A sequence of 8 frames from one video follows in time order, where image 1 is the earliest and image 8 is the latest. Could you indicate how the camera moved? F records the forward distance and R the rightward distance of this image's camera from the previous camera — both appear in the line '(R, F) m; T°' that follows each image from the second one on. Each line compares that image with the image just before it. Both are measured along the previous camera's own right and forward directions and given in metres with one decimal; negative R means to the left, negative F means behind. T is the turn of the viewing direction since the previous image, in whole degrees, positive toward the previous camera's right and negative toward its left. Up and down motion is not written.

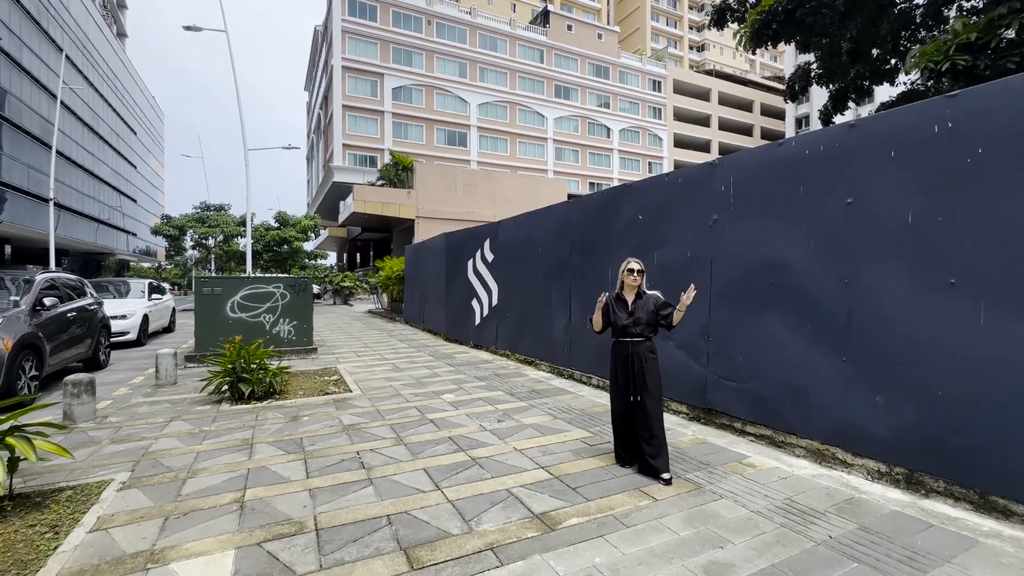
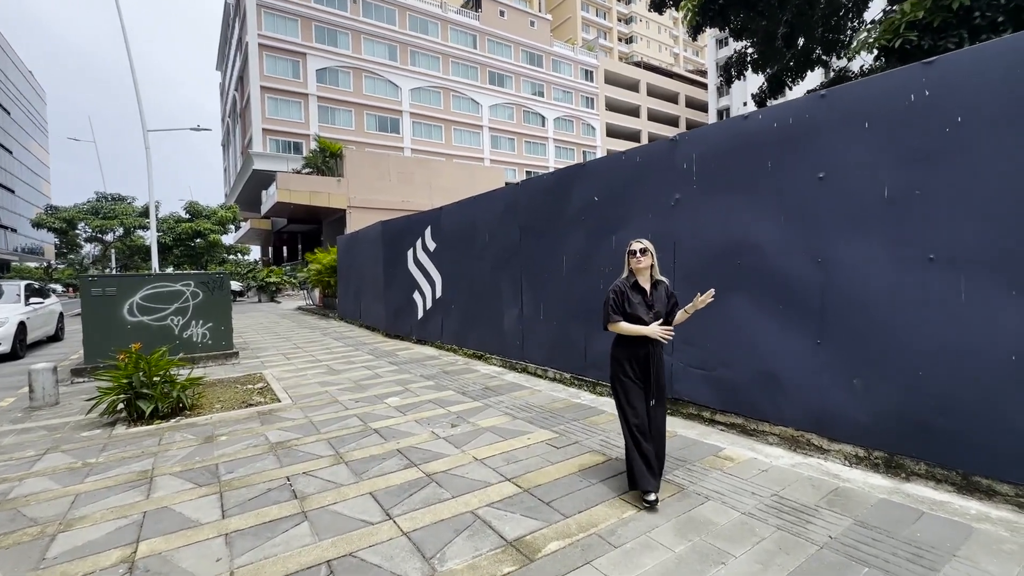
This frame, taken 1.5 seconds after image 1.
(-0.1, +0.5) m; +7°
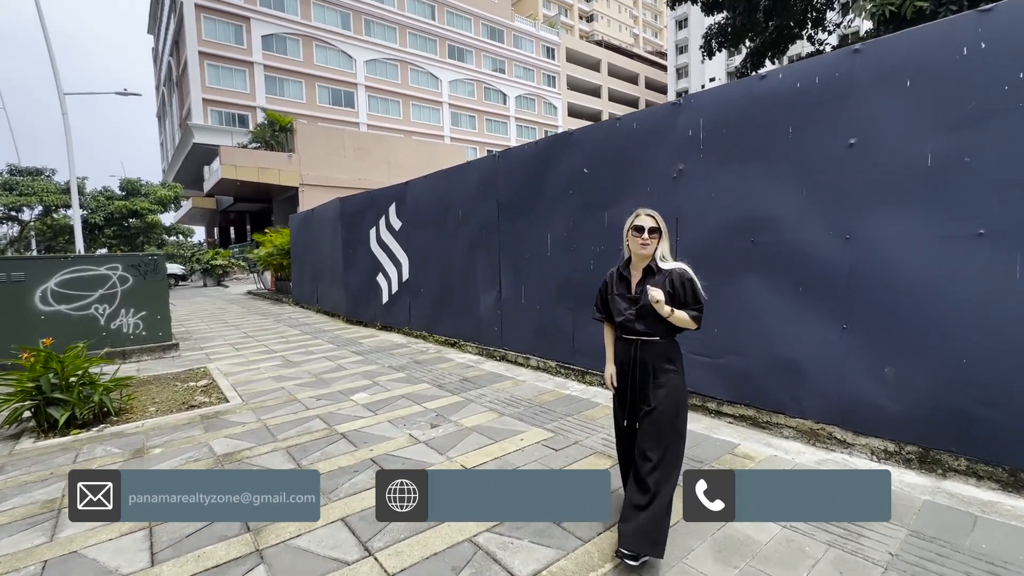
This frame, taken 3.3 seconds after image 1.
(-0.2, +0.6) m; +5°
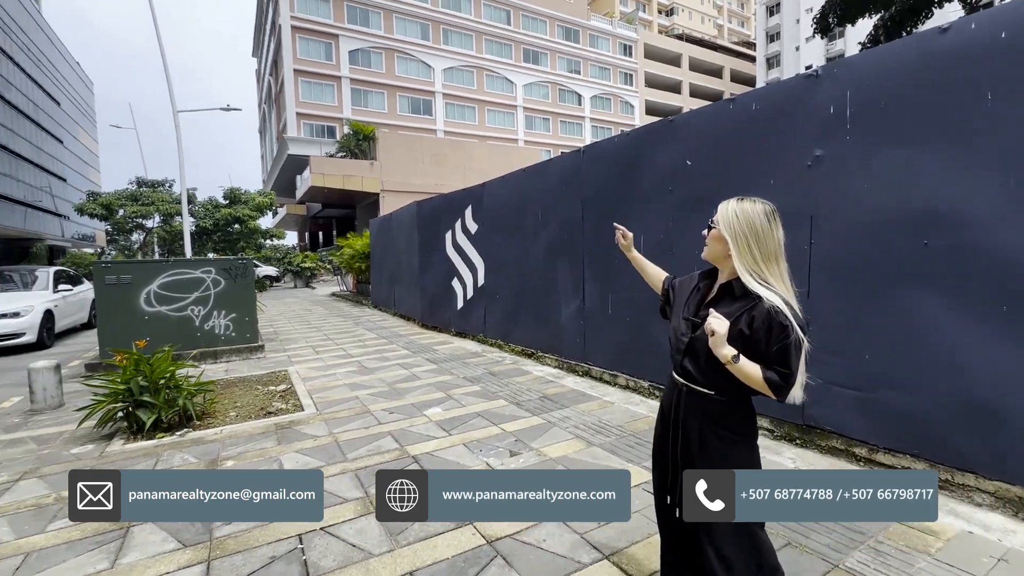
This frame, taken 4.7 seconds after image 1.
(-0.2, +0.5) m; -9°
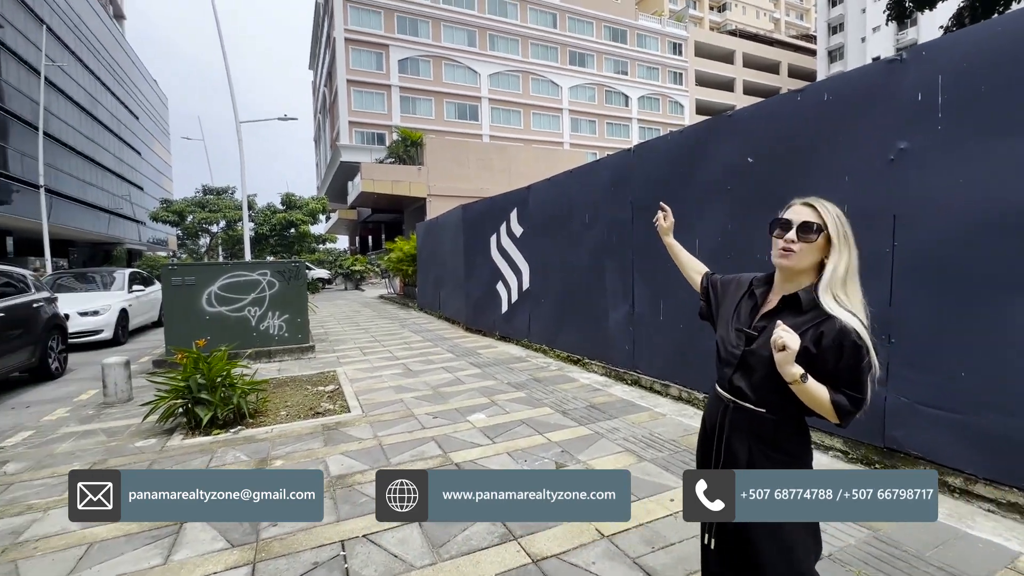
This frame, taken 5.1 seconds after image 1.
(0.0, +0.1) m; -5°
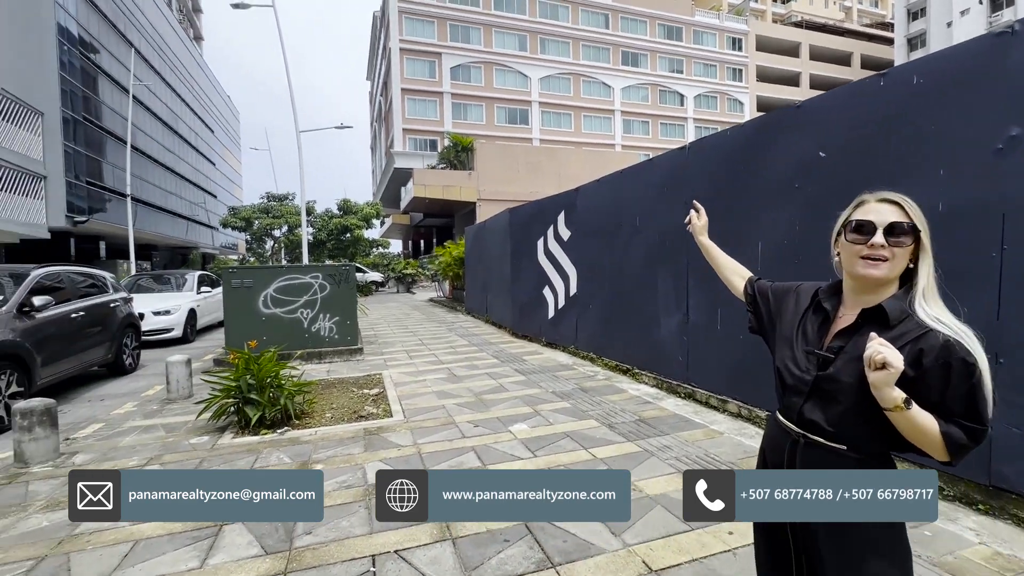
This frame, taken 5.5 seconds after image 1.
(0.0, +0.2) m; -6°
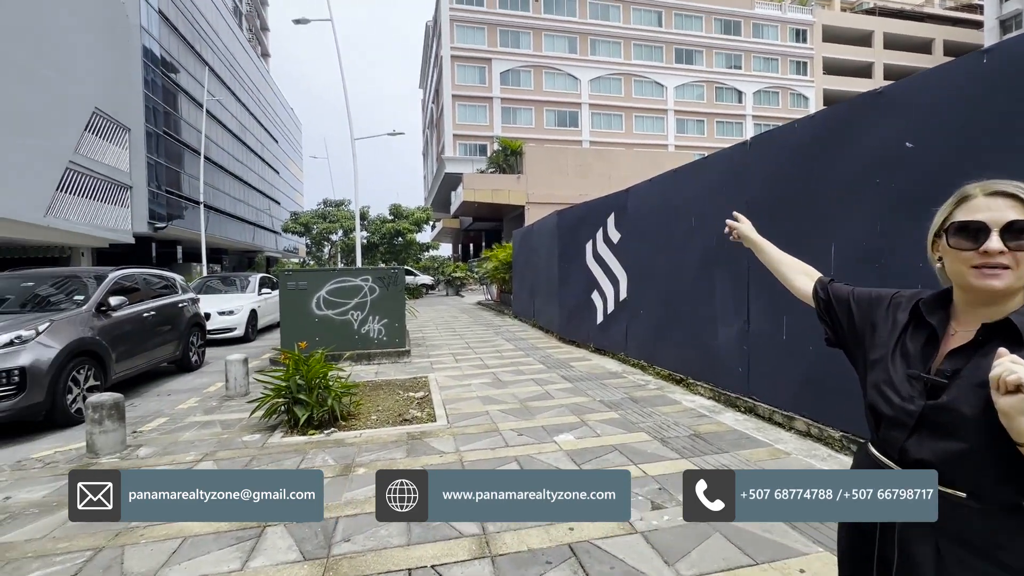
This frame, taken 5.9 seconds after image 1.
(0.0, +0.2) m; -6°
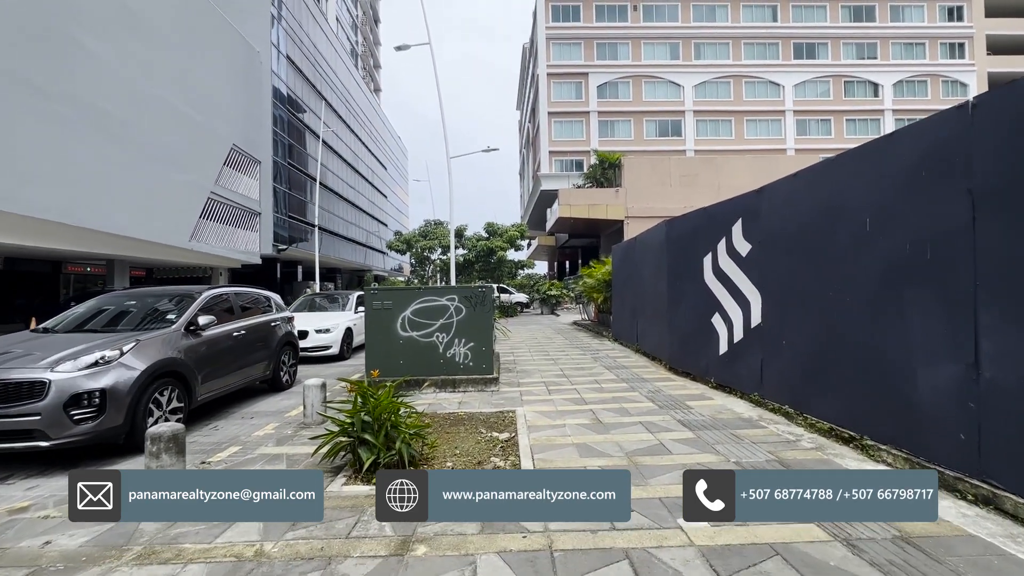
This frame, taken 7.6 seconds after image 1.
(-0.1, +1.0) m; -12°
